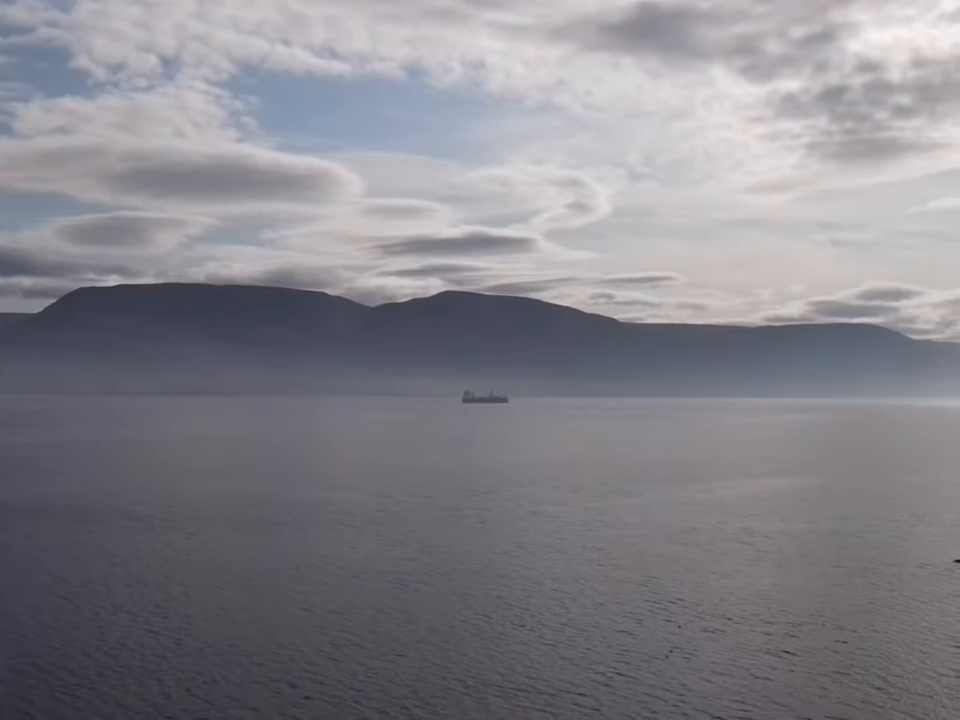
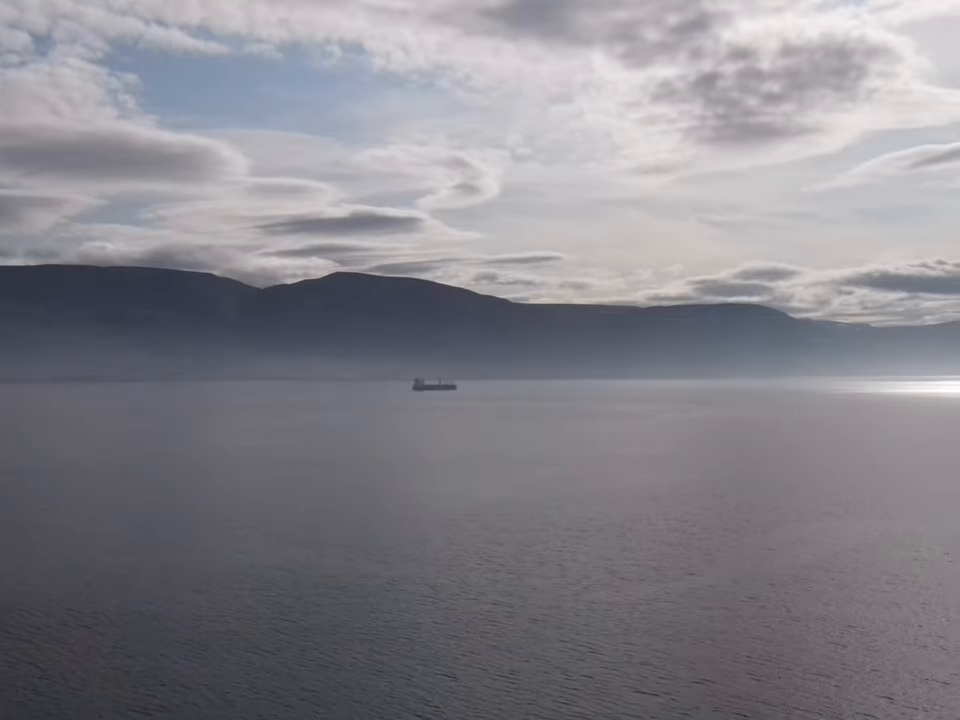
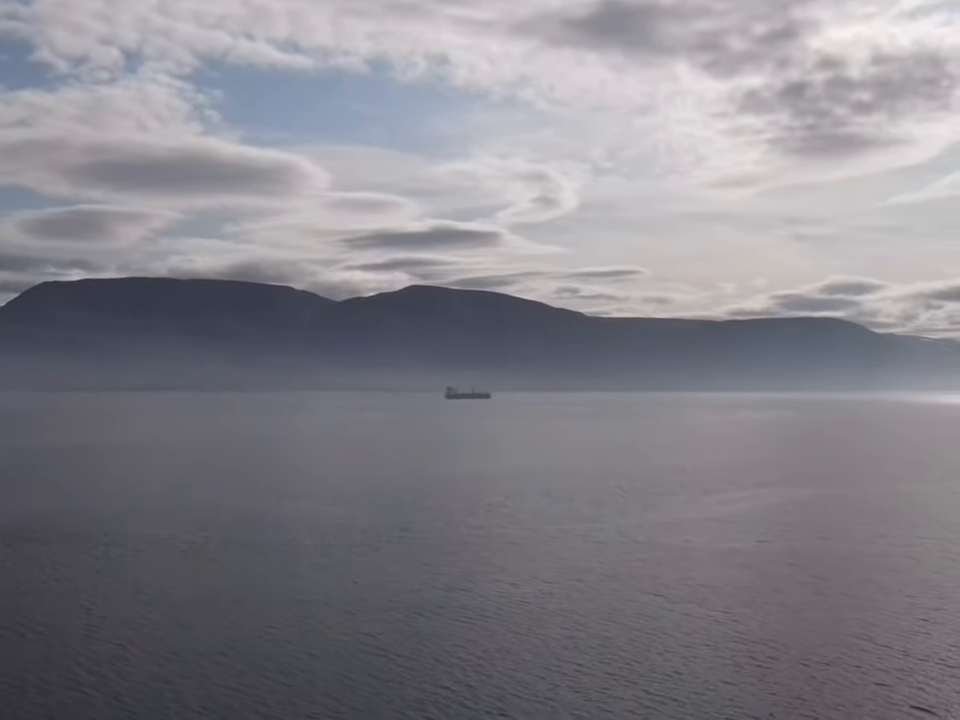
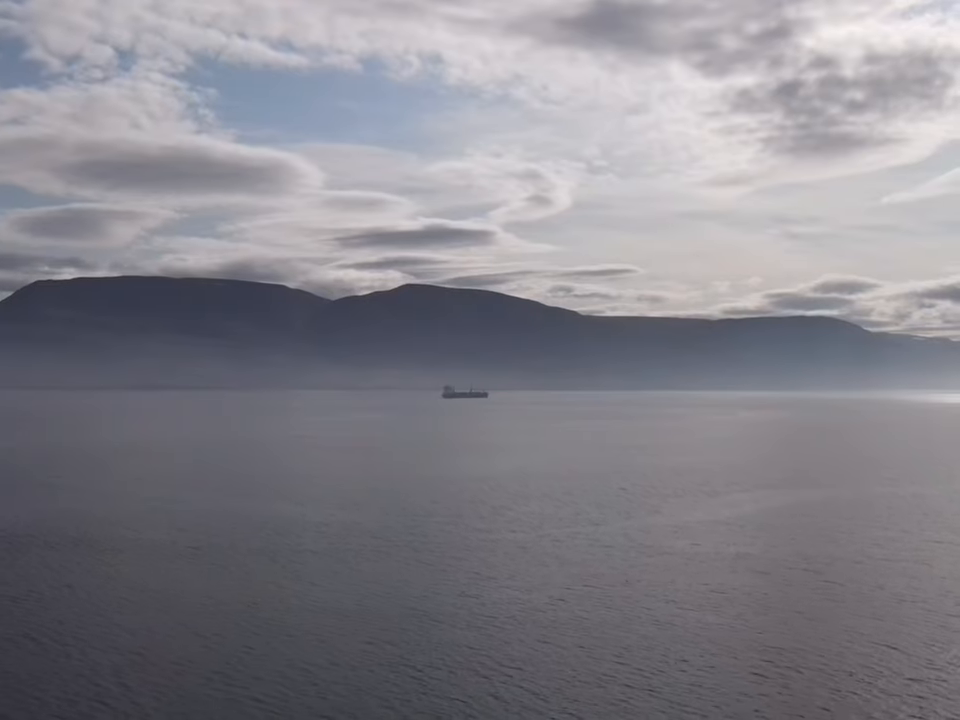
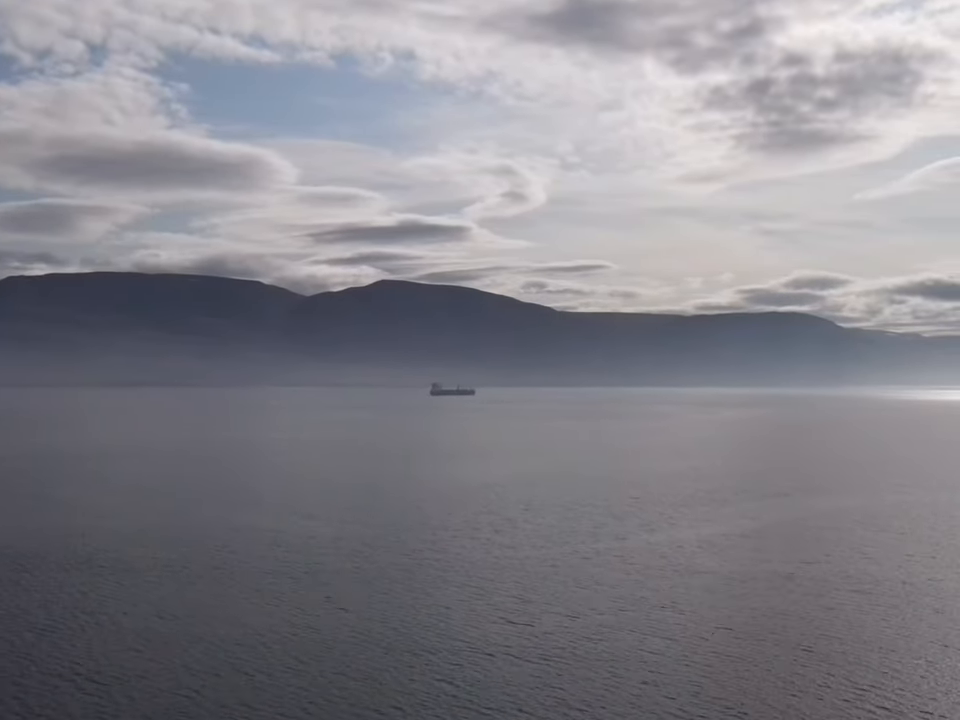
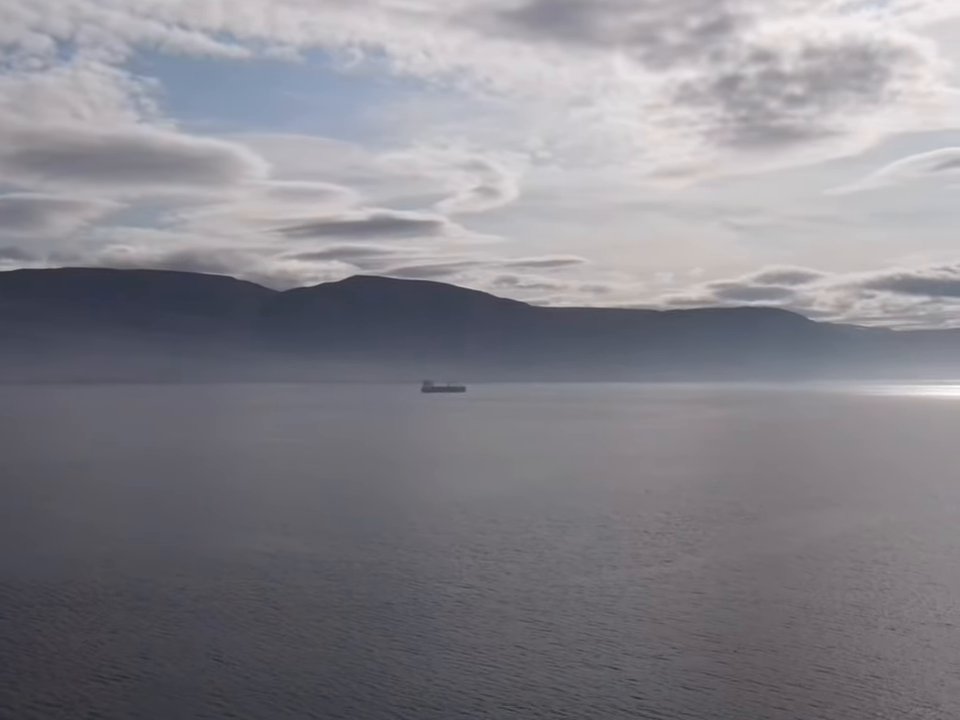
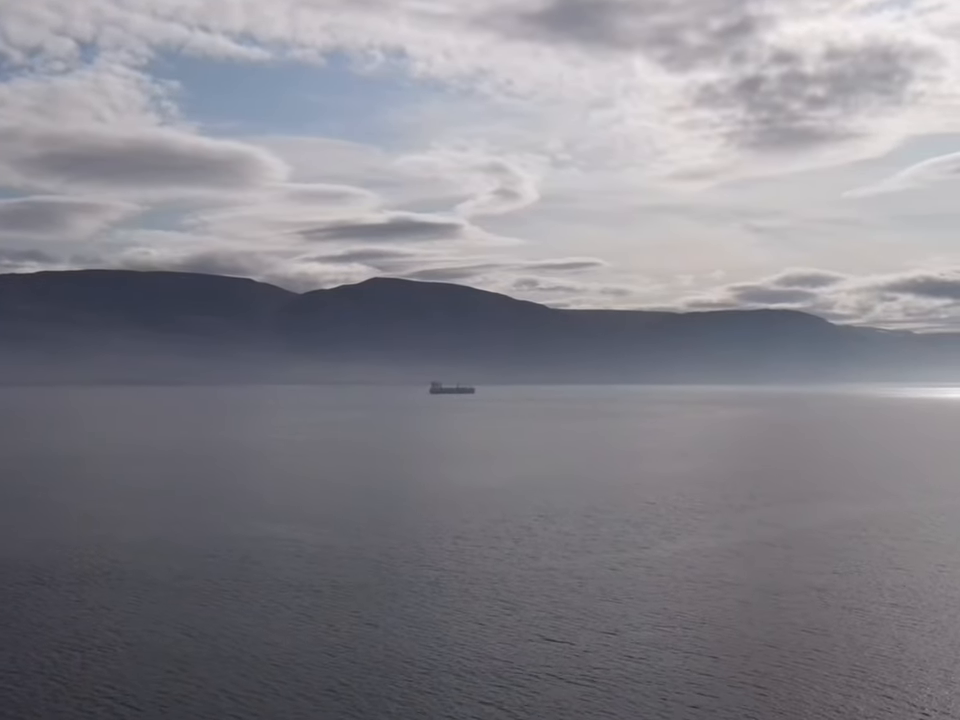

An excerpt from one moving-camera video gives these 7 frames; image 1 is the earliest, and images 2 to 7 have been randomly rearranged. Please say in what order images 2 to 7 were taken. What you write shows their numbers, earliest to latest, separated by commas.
3, 4, 5, 7, 6, 2
